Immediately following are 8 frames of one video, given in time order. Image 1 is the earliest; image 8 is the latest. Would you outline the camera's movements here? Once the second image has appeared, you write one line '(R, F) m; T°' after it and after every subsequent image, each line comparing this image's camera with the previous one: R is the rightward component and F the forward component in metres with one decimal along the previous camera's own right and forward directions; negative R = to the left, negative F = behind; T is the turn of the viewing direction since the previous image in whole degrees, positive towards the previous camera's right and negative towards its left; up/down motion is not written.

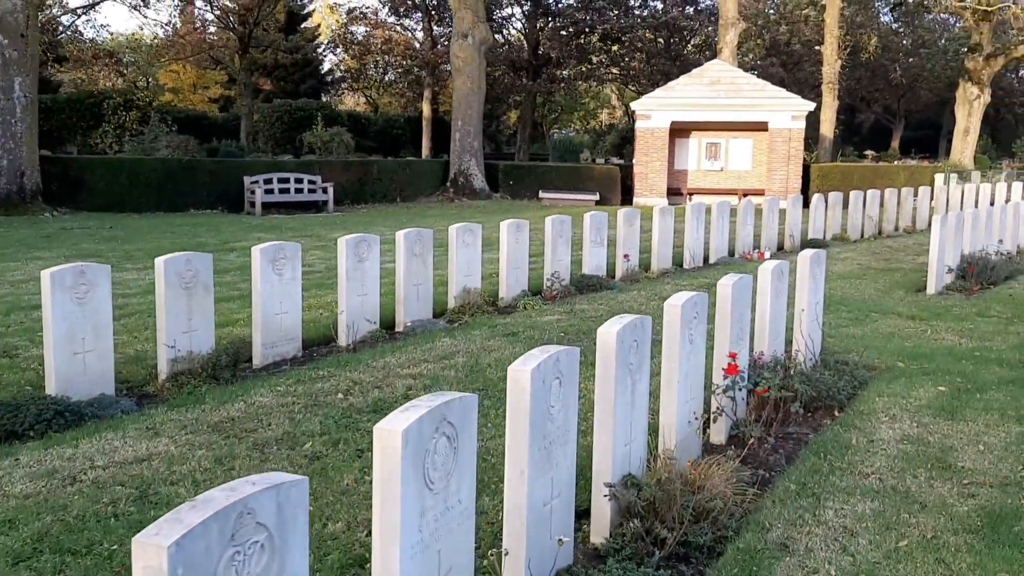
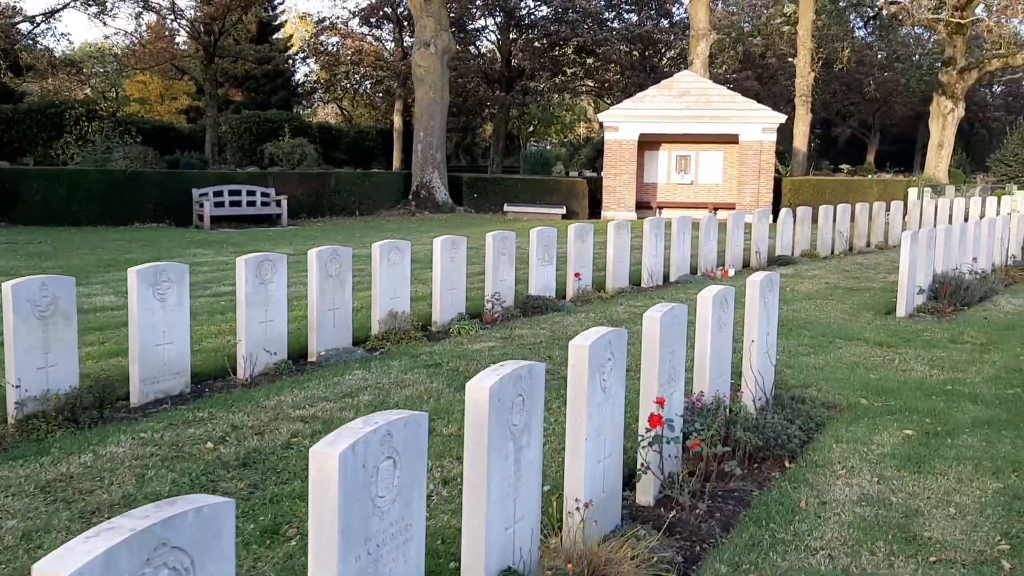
(+0.4, +0.7) m; +1°
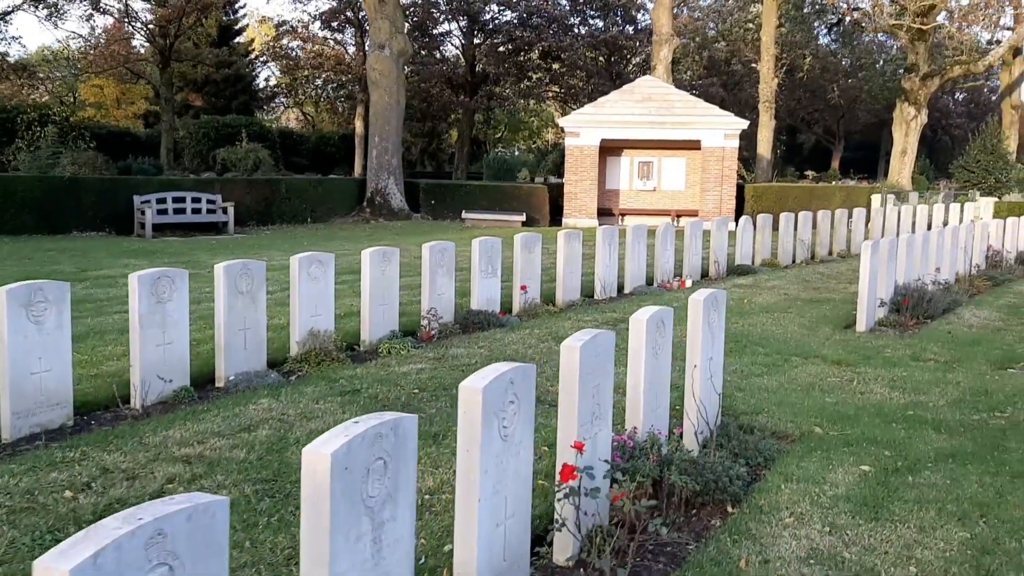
(+0.3, +0.5) m; +2°
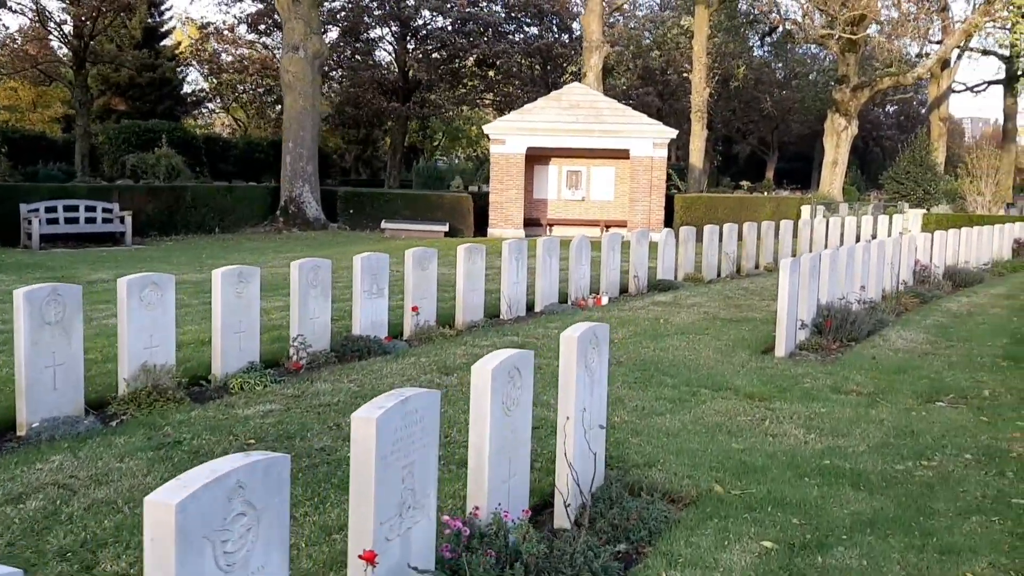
(+0.4, +0.8) m; +3°
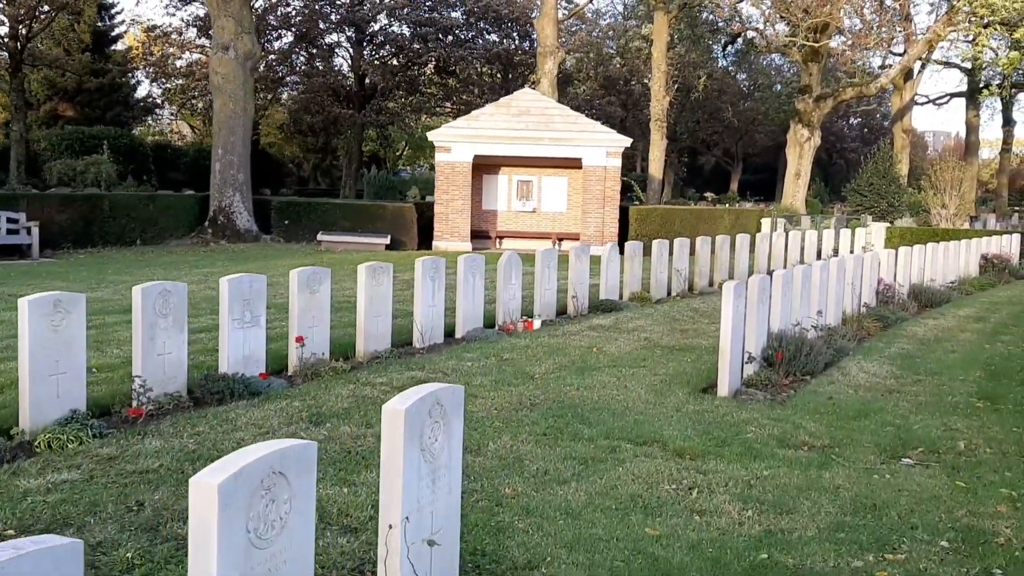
(+0.5, +1.1) m; +2°
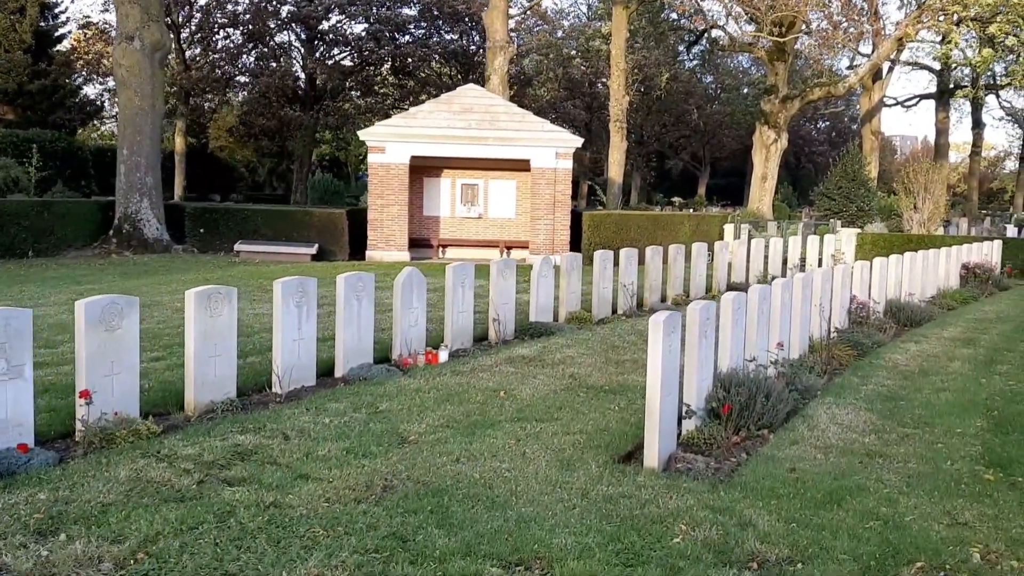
(+0.6, +1.7) m; +2°
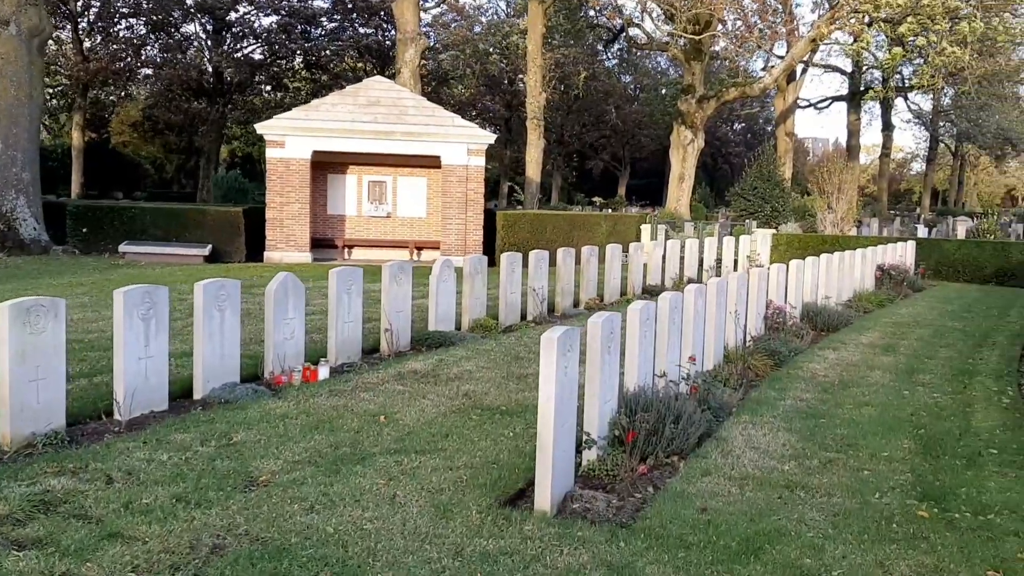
(+0.3, +0.7) m; +5°
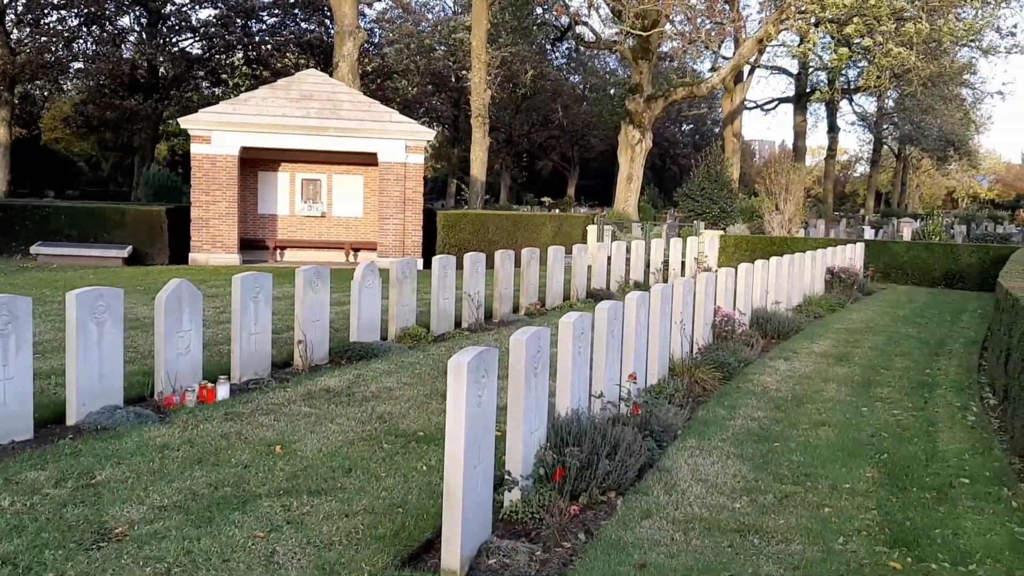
(+0.2, +0.7) m; +3°
